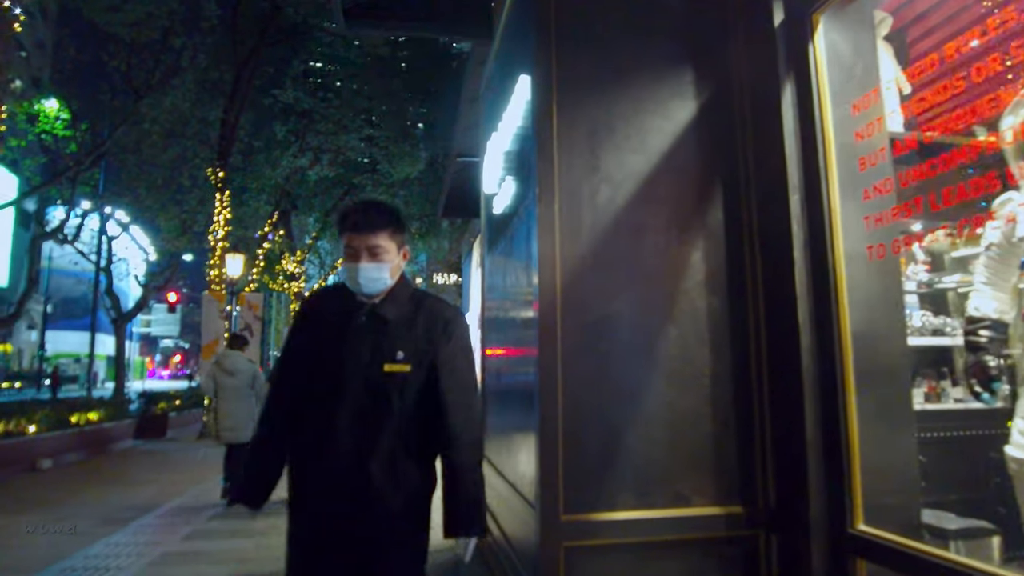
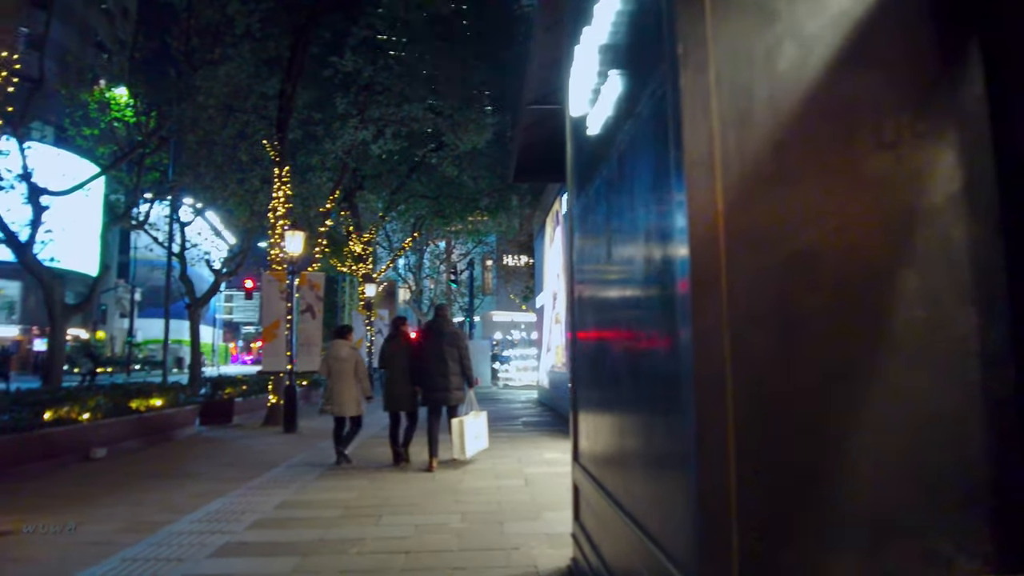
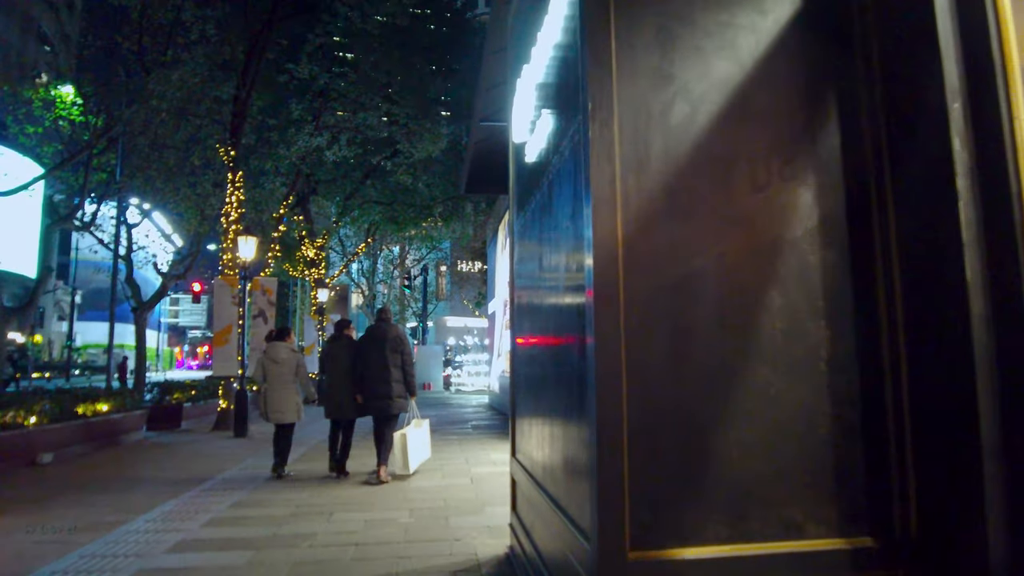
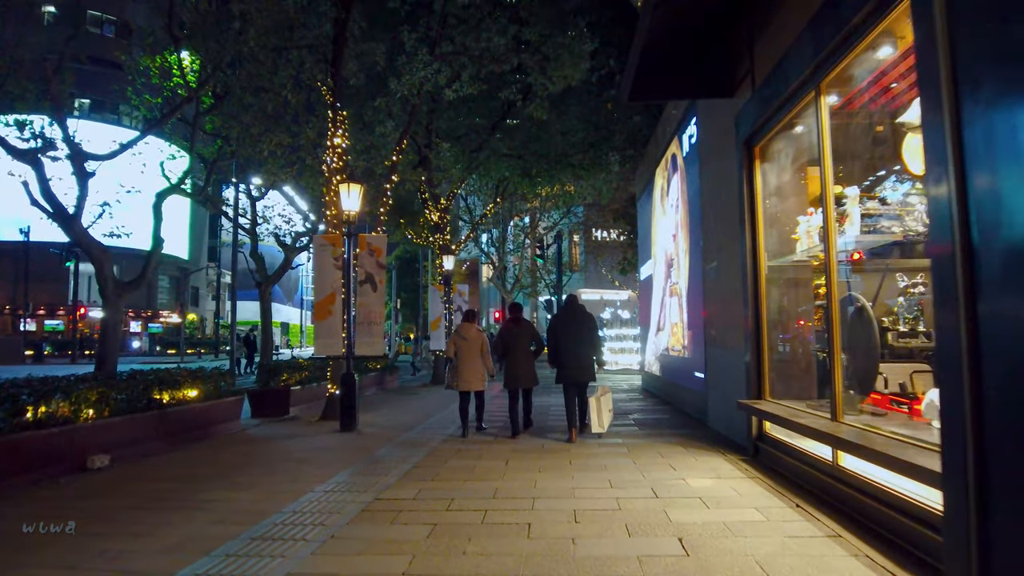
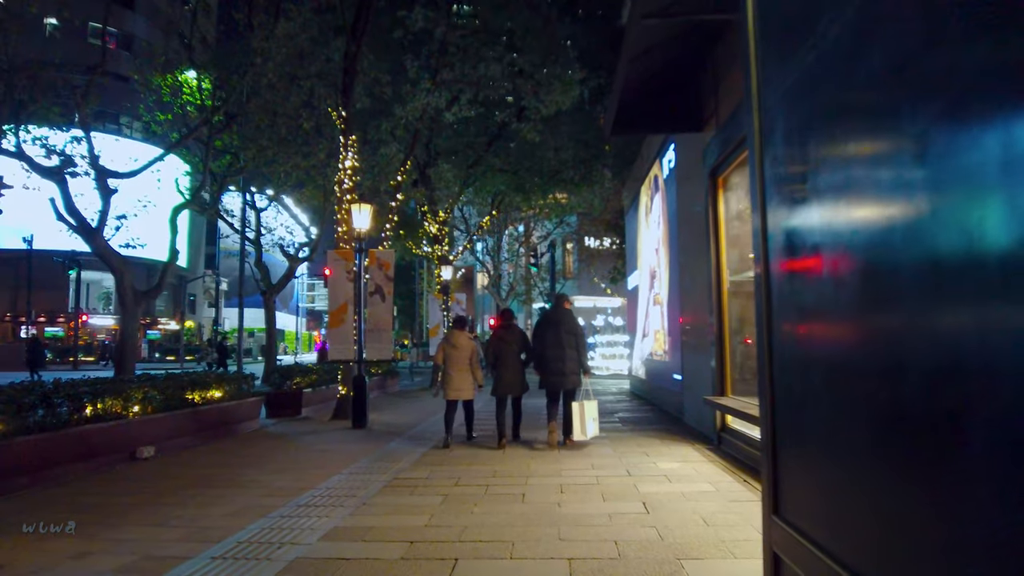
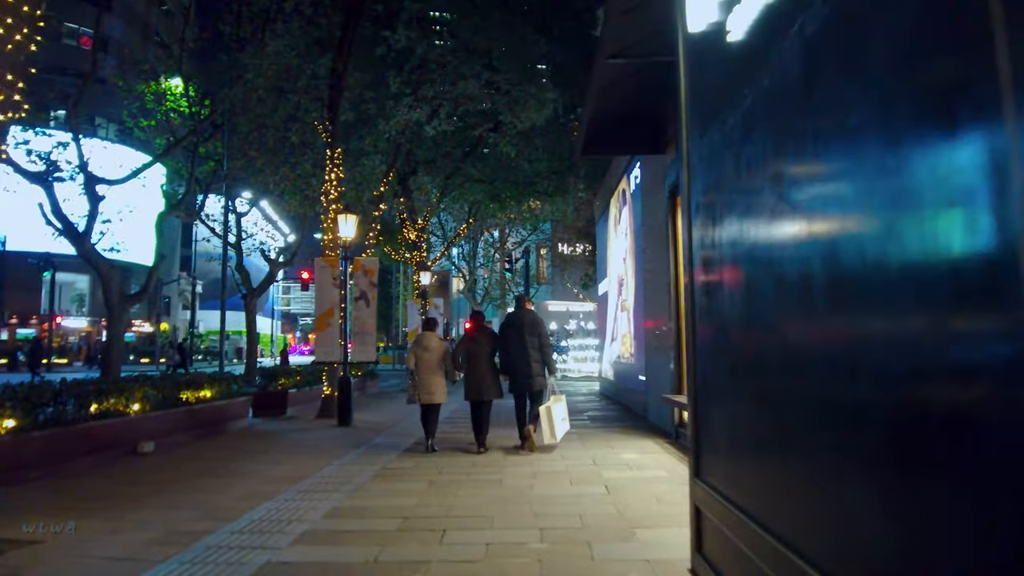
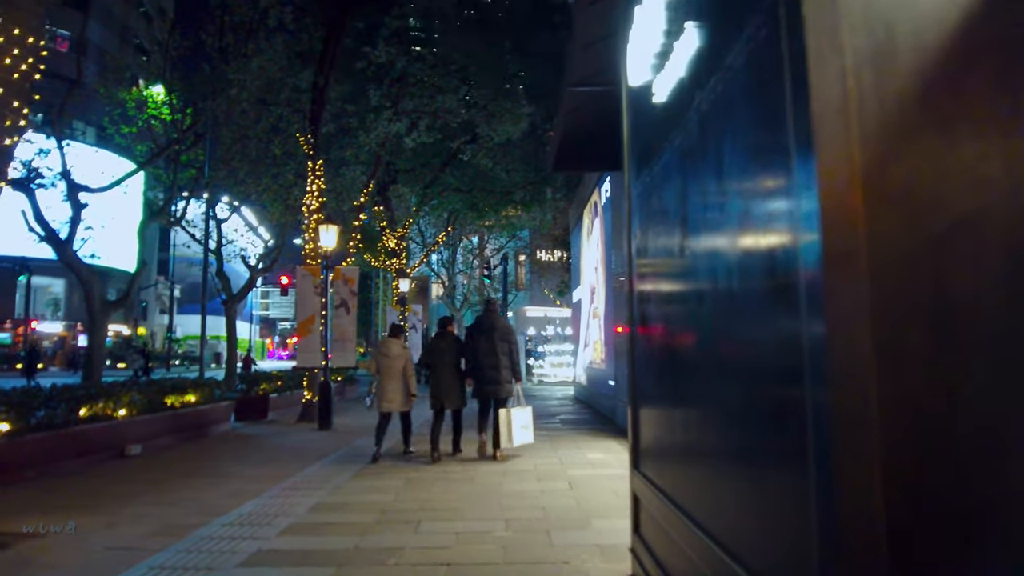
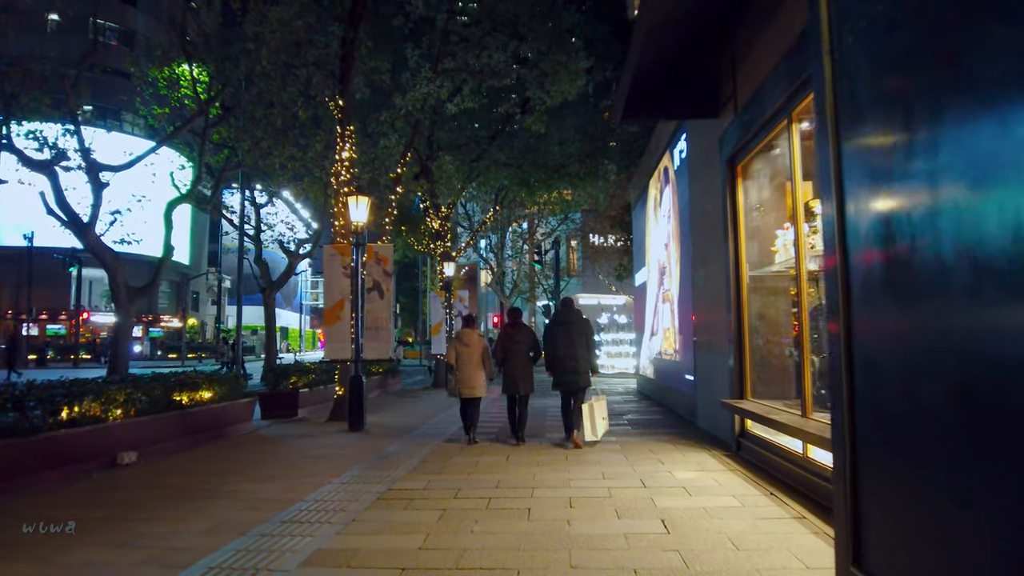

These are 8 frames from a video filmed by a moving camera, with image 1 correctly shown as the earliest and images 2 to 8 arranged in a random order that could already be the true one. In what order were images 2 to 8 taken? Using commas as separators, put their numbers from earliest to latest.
3, 2, 7, 6, 5, 8, 4
